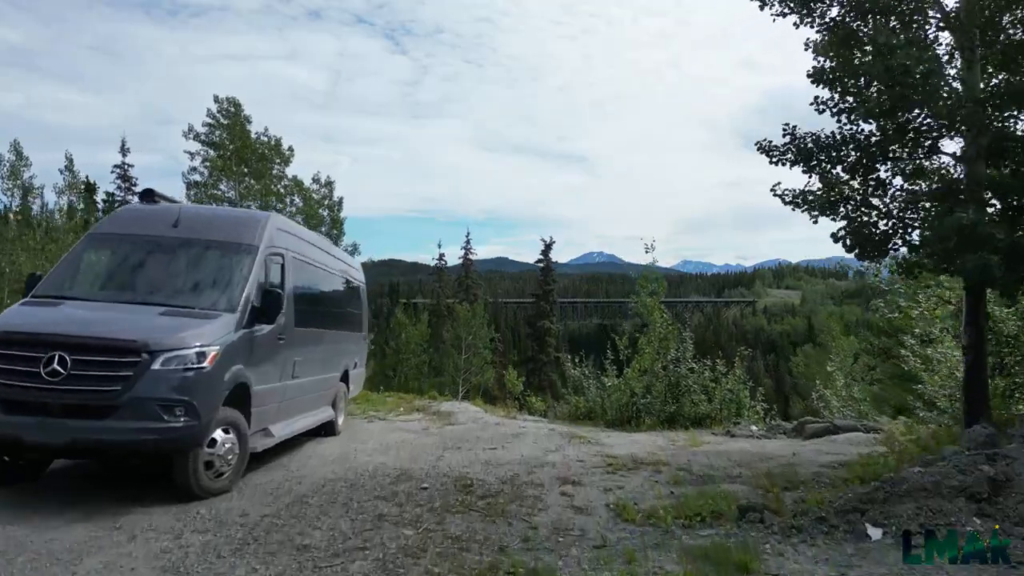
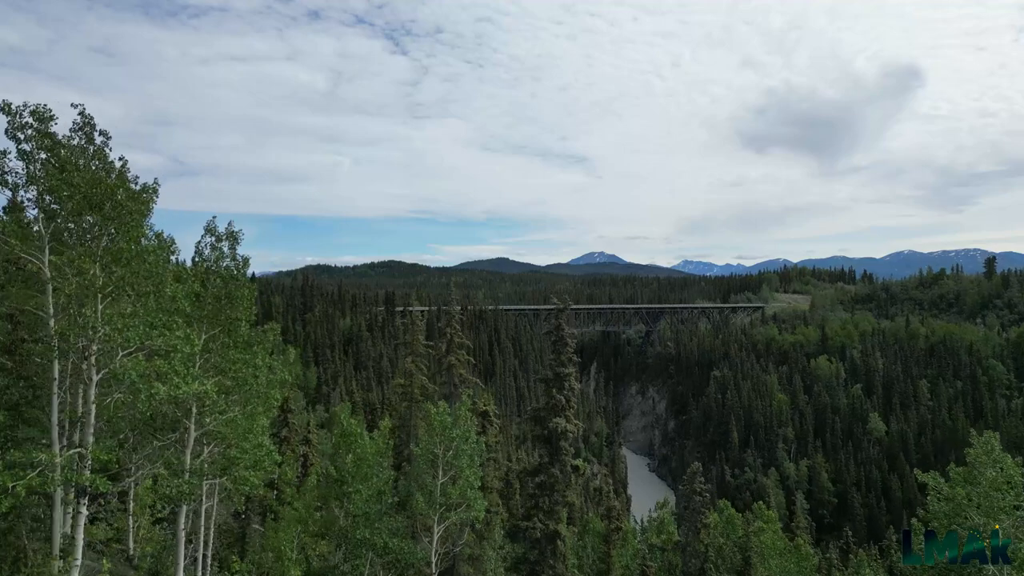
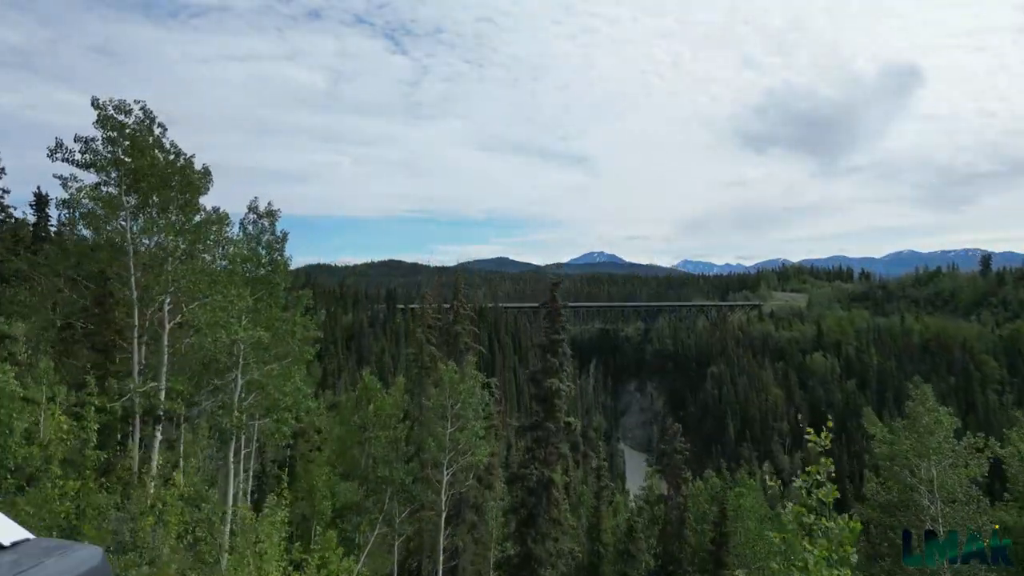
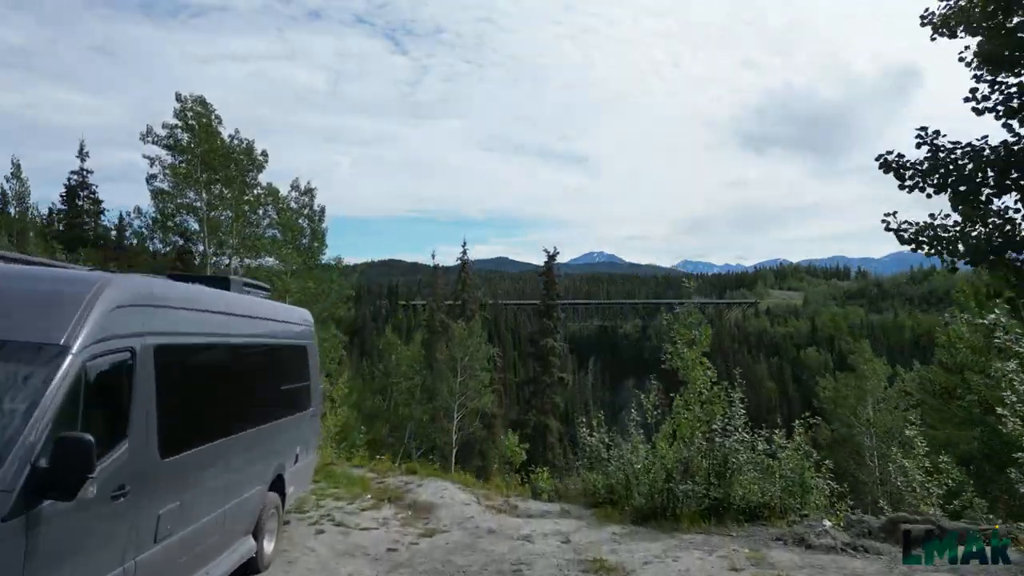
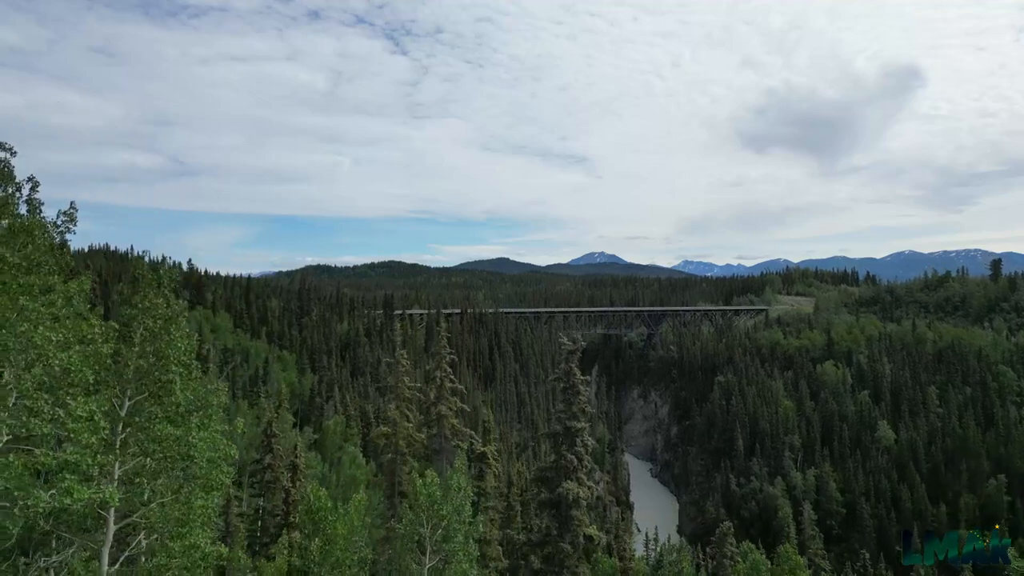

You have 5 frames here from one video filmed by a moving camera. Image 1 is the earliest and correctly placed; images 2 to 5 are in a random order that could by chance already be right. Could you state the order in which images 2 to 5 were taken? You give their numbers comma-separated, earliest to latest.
4, 3, 2, 5
